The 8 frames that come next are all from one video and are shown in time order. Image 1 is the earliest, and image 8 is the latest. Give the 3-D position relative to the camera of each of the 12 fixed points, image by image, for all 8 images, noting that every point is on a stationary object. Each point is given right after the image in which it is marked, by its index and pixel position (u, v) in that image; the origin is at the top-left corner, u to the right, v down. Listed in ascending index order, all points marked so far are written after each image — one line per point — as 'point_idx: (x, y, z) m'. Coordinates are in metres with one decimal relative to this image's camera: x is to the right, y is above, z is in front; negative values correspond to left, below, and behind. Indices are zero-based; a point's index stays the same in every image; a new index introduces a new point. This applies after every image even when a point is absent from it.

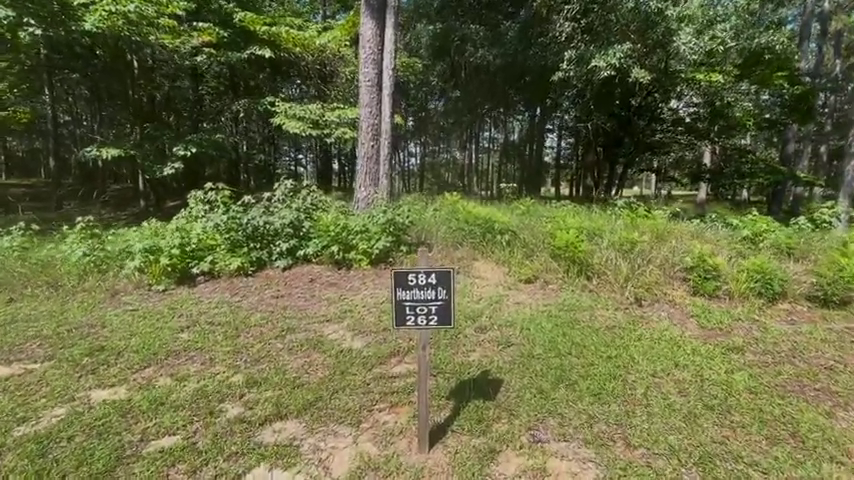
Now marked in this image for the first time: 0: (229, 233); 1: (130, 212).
0: (-2.3, +0.1, +4.6) m
1: (-9.4, +0.9, +12.6) m
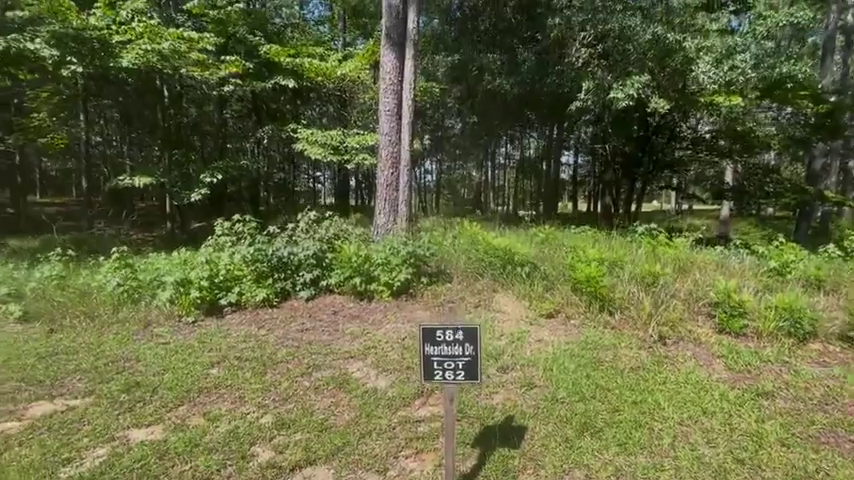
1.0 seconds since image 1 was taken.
0: (-2.1, -0.3, +4.8) m
1: (-8.8, +0.2, +13.1) m
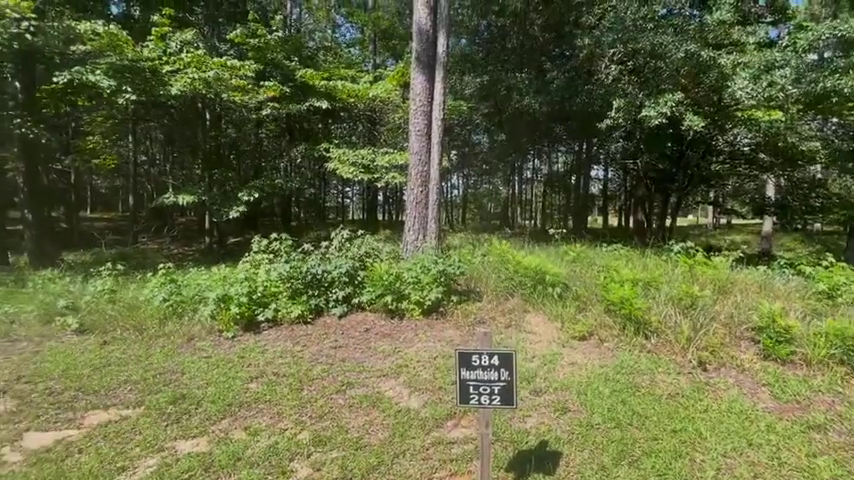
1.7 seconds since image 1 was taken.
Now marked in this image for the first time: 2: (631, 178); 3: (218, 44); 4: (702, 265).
0: (-1.7, -0.5, +5.0) m
1: (-7.9, -0.3, +13.7) m
2: (+7.3, +2.2, +14.4) m
3: (-5.5, +5.2, +10.5) m
4: (+3.9, -0.4, +5.6) m
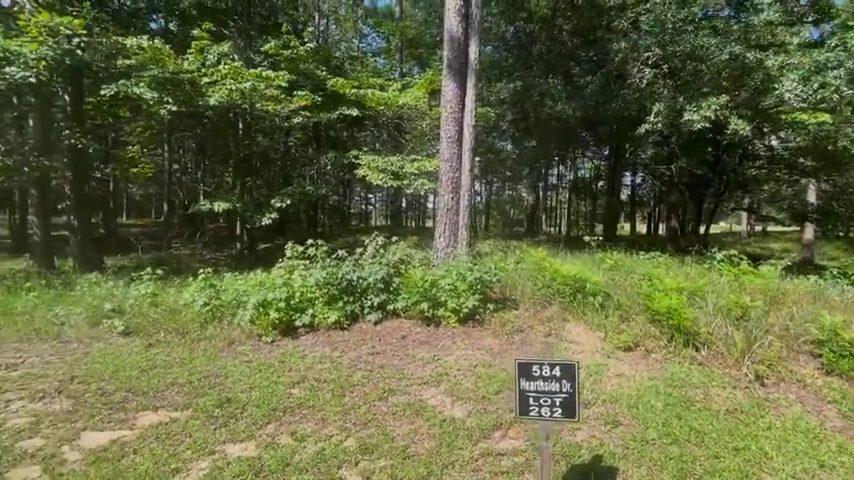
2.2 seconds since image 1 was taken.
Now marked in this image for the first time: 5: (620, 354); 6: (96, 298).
0: (-1.3, -0.6, +5.0) m
1: (-7.0, -0.5, +14.0) m
2: (+8.2, +2.0, +14.0) m
3: (-4.7, +5.0, +10.9) m
4: (+4.3, -0.5, +5.4) m
5: (+1.9, -1.1, +3.8) m
6: (-5.0, -0.9, +6.0) m
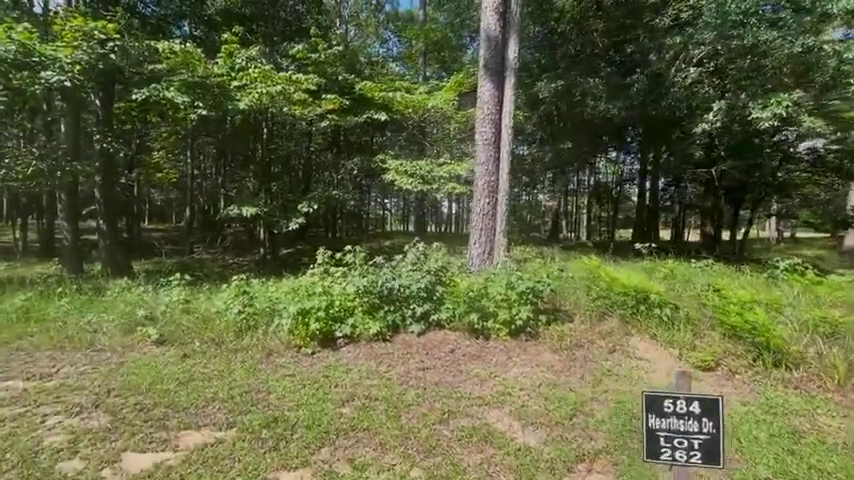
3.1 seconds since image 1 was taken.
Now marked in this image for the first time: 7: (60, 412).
0: (-0.7, -0.7, +4.8) m
1: (-6.2, -0.6, +14.0) m
2: (+9.1, +1.8, +13.4) m
3: (-4.0, +4.9, +10.8) m
4: (+4.9, -0.6, +4.9) m
5: (+2.4, -1.2, +3.5) m
6: (-4.4, -0.9, +5.9) m
7: (-3.1, -1.5, +3.4) m
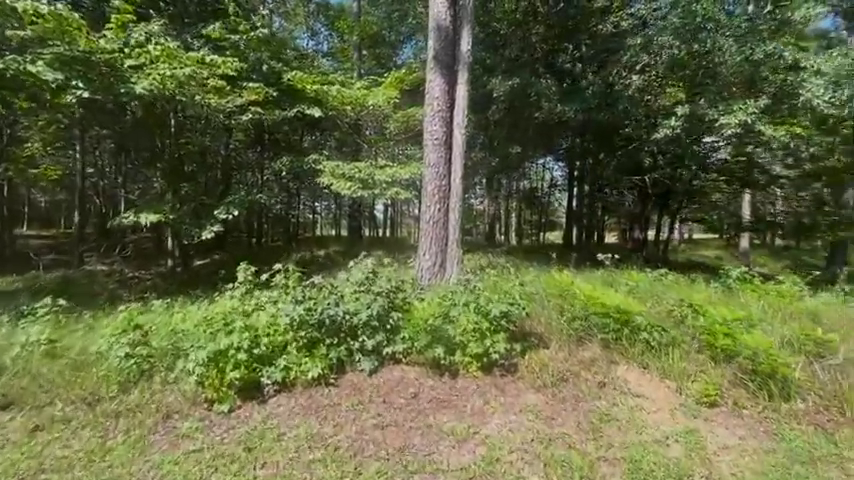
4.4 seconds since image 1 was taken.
0: (-1.2, -0.8, +3.8) m
1: (-8.1, -1.0, +11.9) m
2: (+7.0, +1.6, +14.0) m
3: (-5.5, +4.6, +9.2) m
4: (+4.3, -0.7, +4.9) m
5: (+2.1, -1.3, +3.0) m
6: (-5.0, -1.2, +4.2) m
7: (-3.3, -1.6, +2.0) m
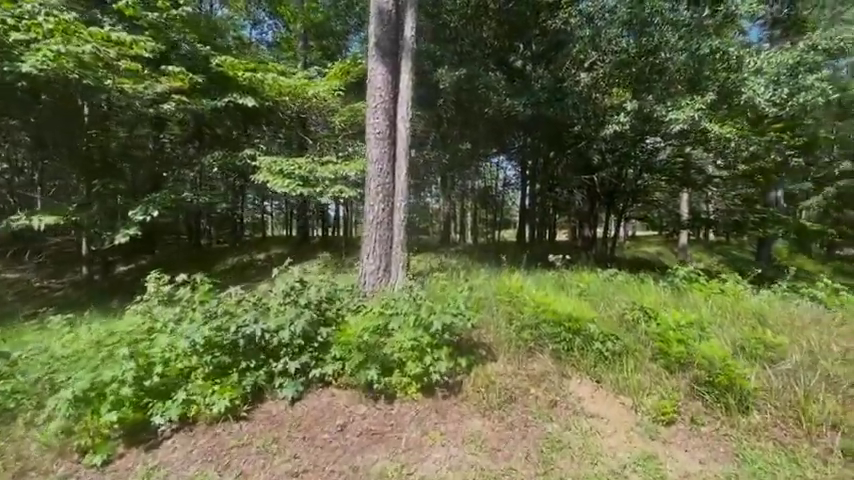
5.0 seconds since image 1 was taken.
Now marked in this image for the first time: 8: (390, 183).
0: (-1.7, -0.9, +3.2) m
1: (-9.5, -1.1, +10.5) m
2: (+5.3, +1.7, +14.2) m
3: (-6.6, +4.5, +8.1) m
4: (+3.6, -0.7, +4.9) m
5: (+1.6, -1.3, +2.8) m
6: (-5.6, -1.3, +3.2) m
7: (-3.7, -1.7, +1.2) m
8: (-0.5, +0.8, +5.9) m
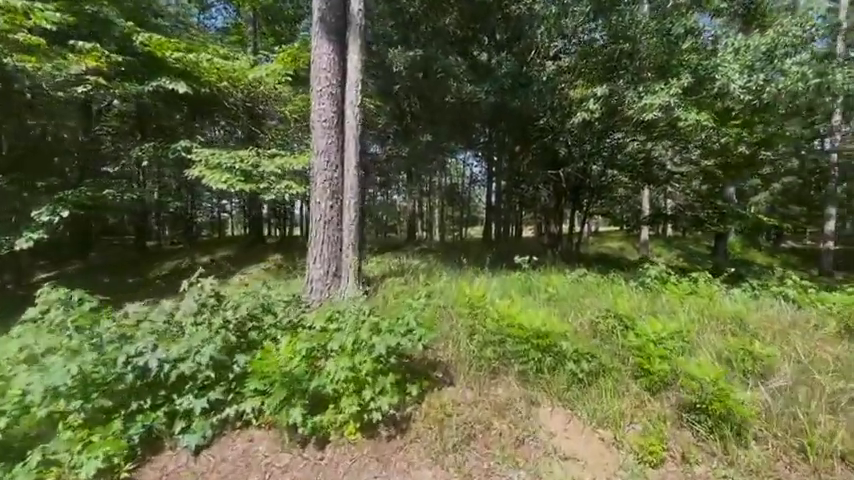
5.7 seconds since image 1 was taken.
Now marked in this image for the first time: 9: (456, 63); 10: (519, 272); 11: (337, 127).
0: (-2.1, -0.9, +2.4) m
1: (-10.4, -1.2, +9.2) m
2: (+4.0, +1.8, +13.9) m
3: (-7.4, +4.4, +6.9) m
4: (+3.1, -0.6, +4.5) m
5: (+1.3, -1.3, +2.3) m
6: (-5.9, -1.4, +2.2) m
7: (-3.9, -1.8, +0.3) m
8: (-1.2, +0.8, +5.2) m
9: (+0.4, +3.5, +8.2) m
10: (+1.3, -0.4, +5.5) m
11: (-1.2, +1.5, +5.2) m
